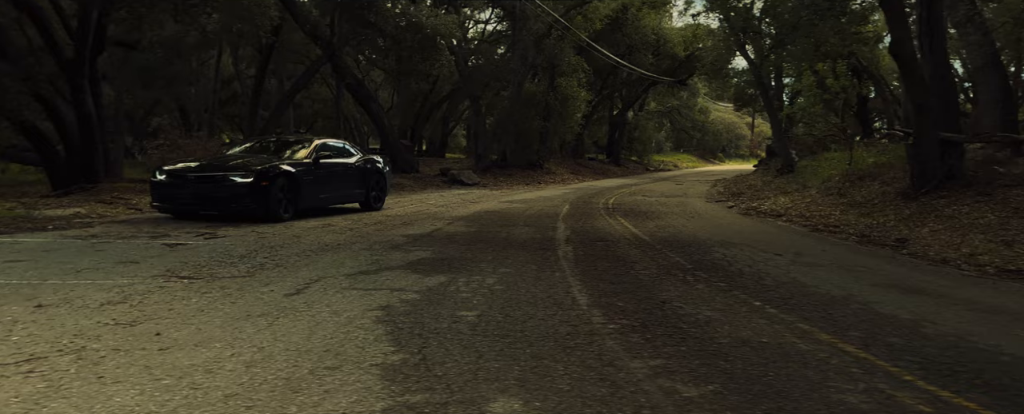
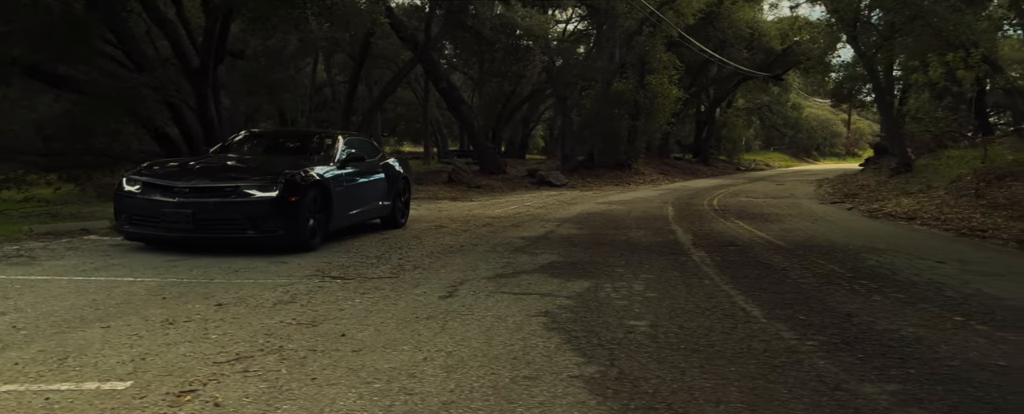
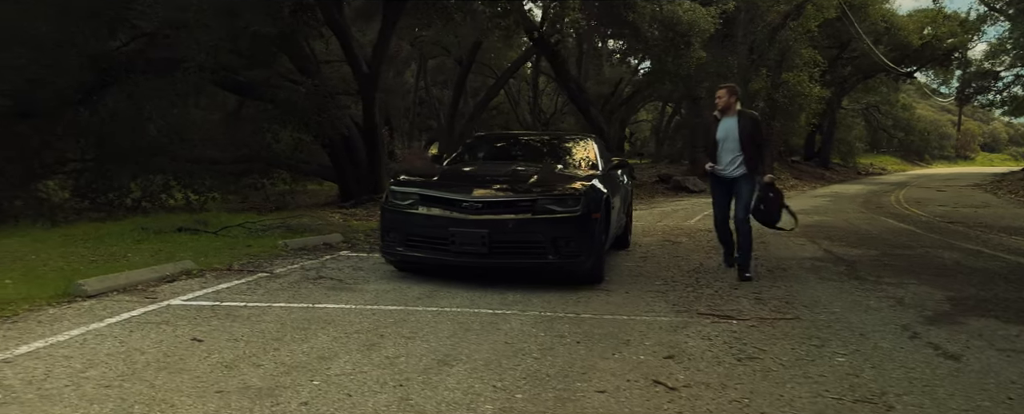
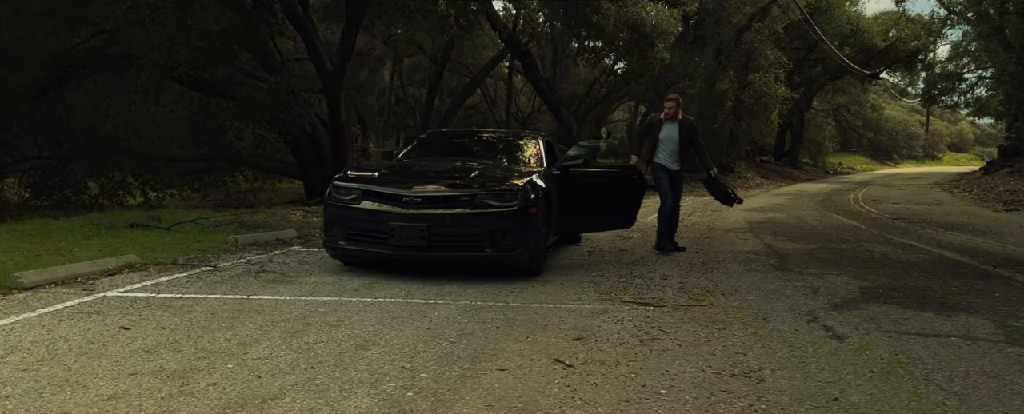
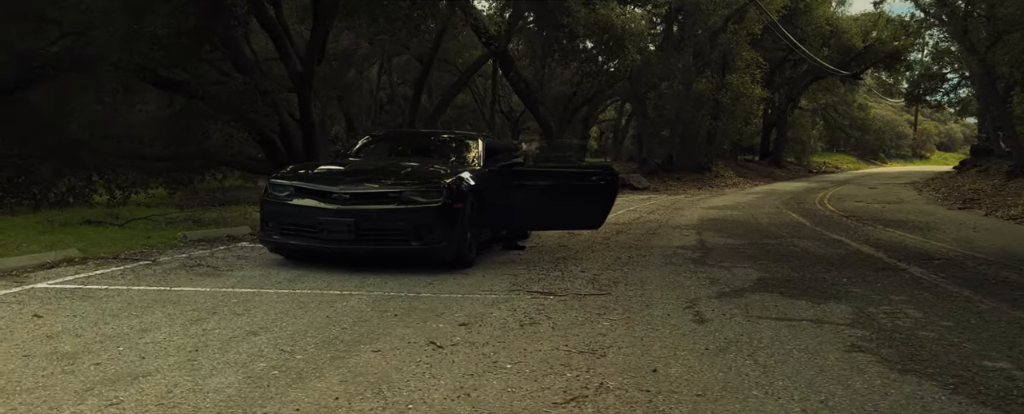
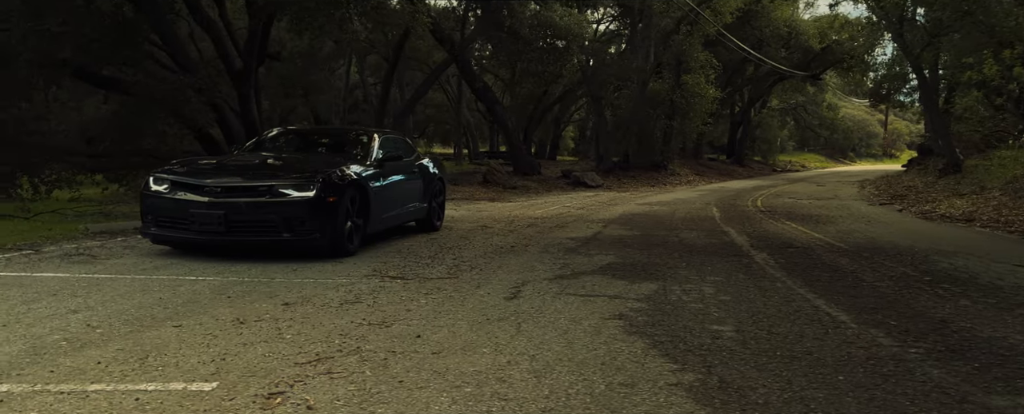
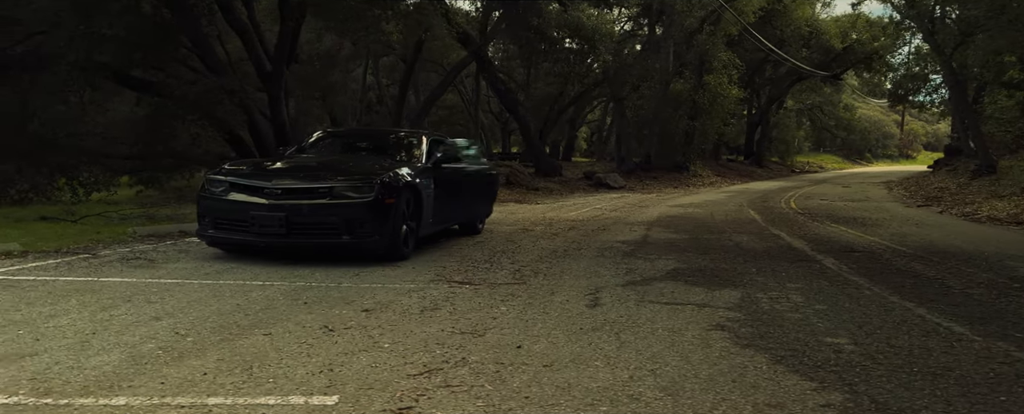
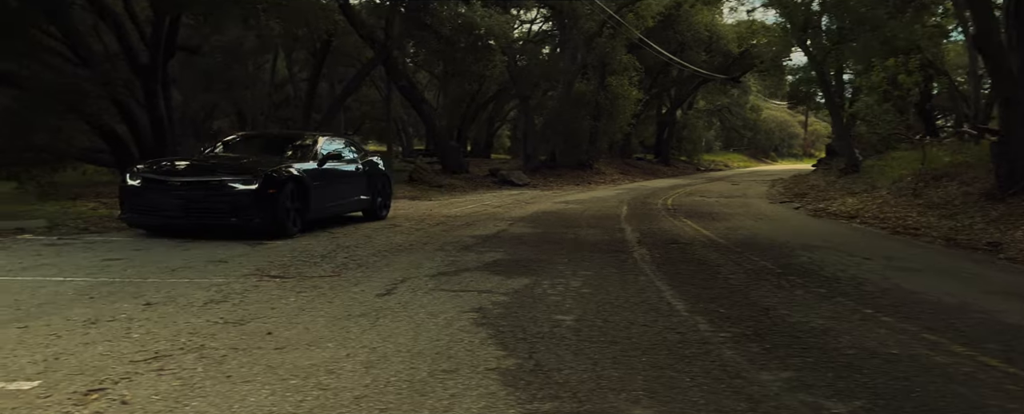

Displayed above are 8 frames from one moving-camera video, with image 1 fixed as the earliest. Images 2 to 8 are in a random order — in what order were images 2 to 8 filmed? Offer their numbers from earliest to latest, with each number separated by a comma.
8, 2, 6, 7, 5, 4, 3
